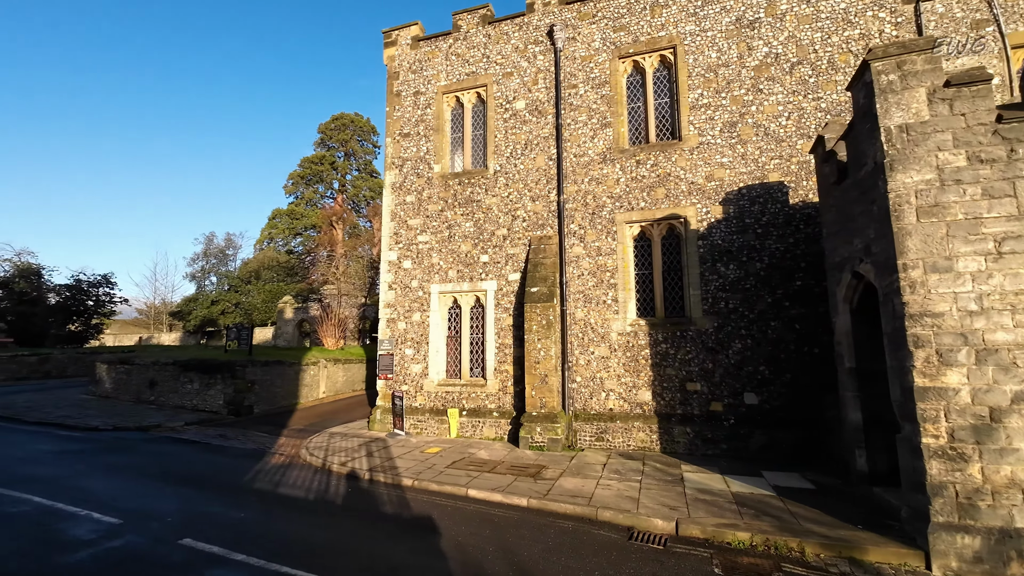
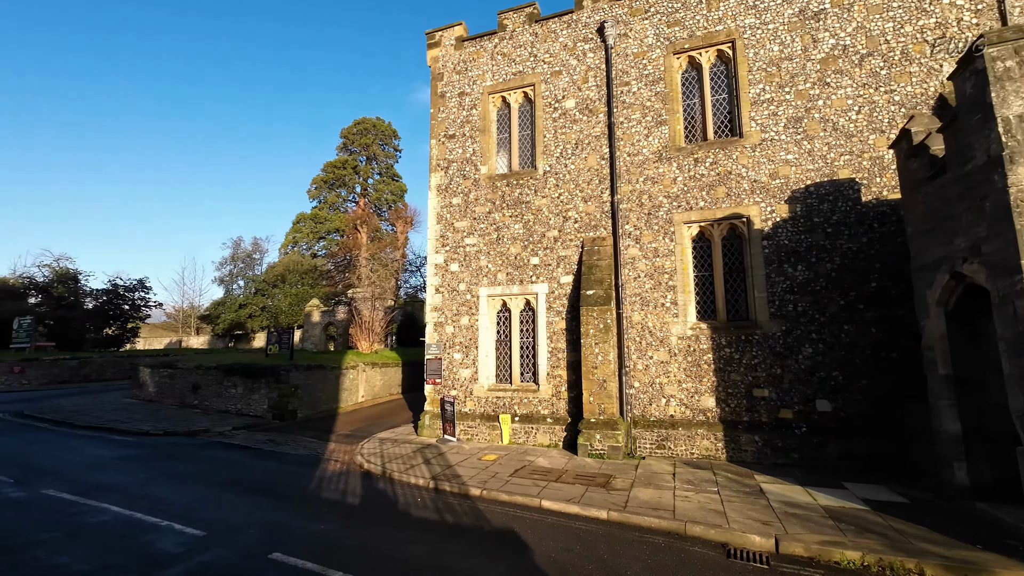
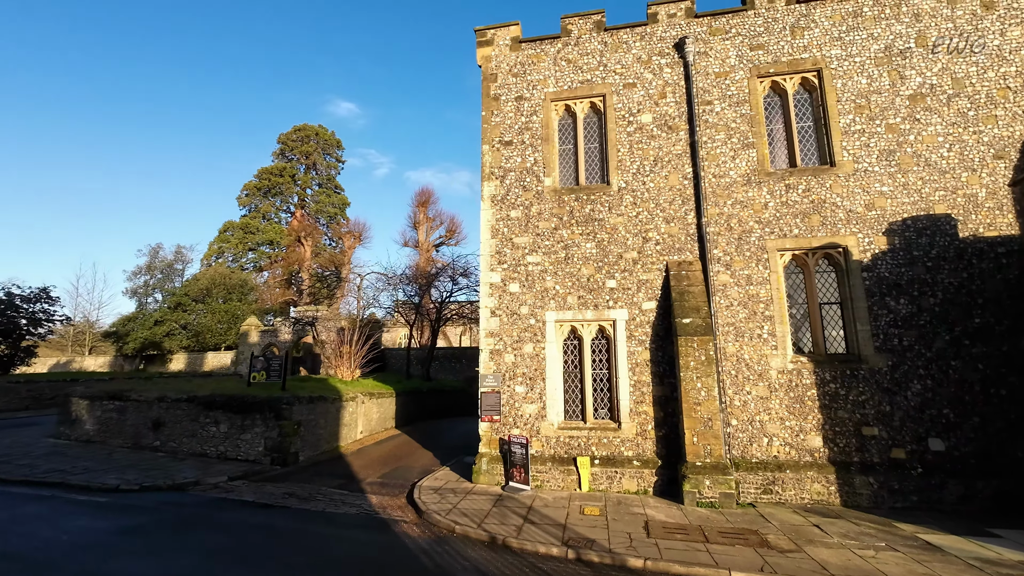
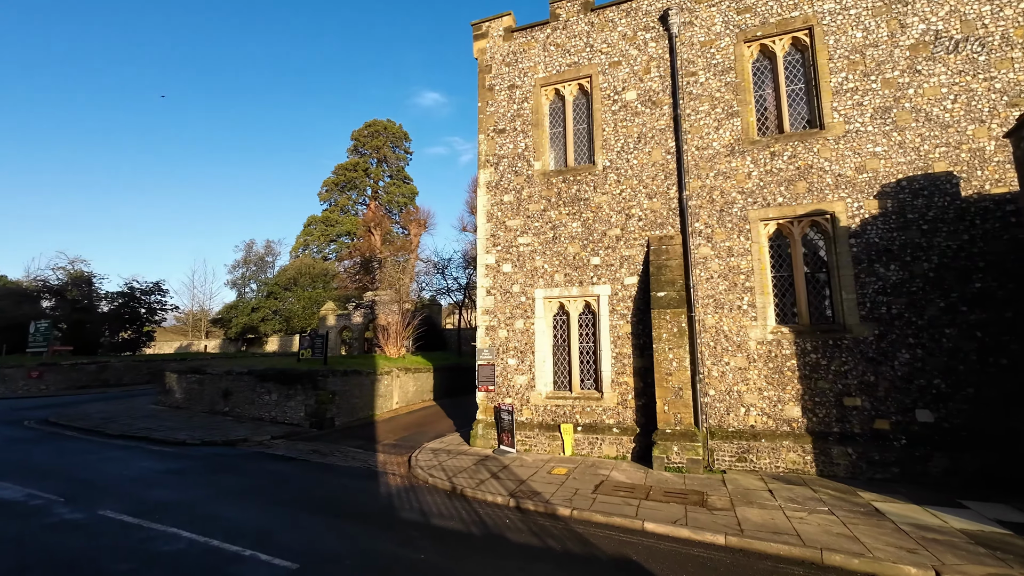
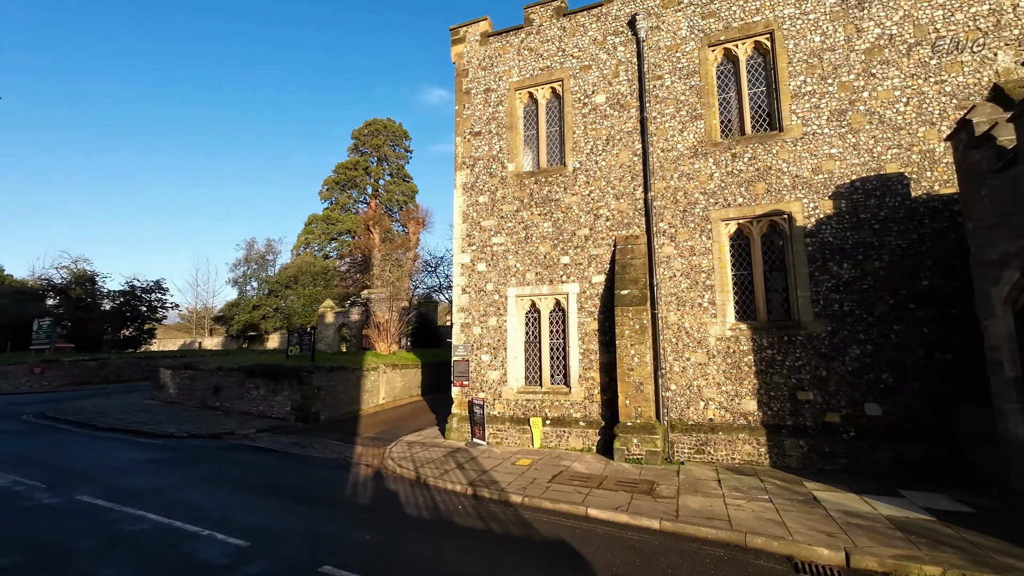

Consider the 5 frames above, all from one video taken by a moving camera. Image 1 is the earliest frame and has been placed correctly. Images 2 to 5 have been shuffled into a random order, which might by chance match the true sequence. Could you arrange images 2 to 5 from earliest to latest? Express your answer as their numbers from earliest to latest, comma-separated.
2, 5, 4, 3
